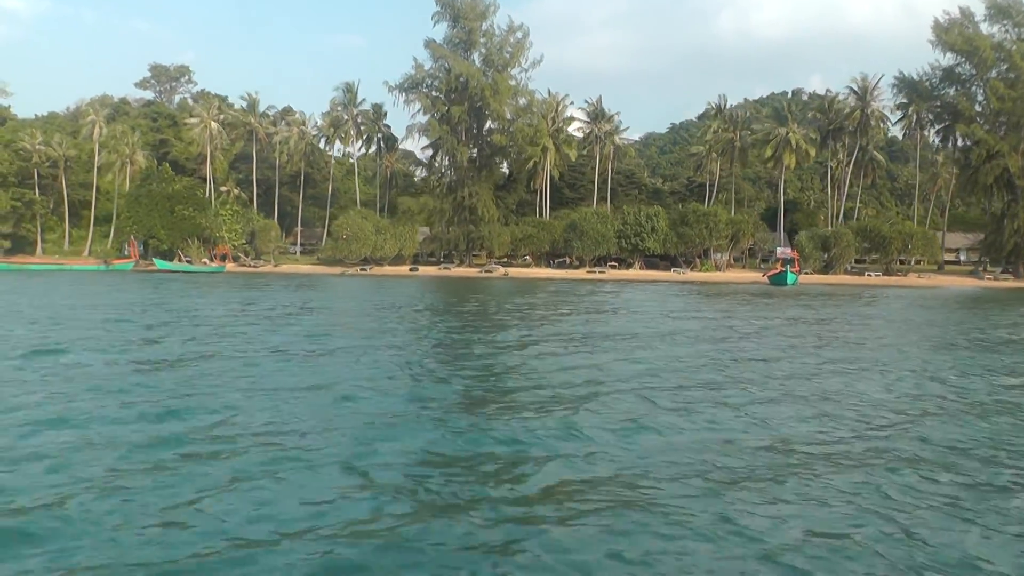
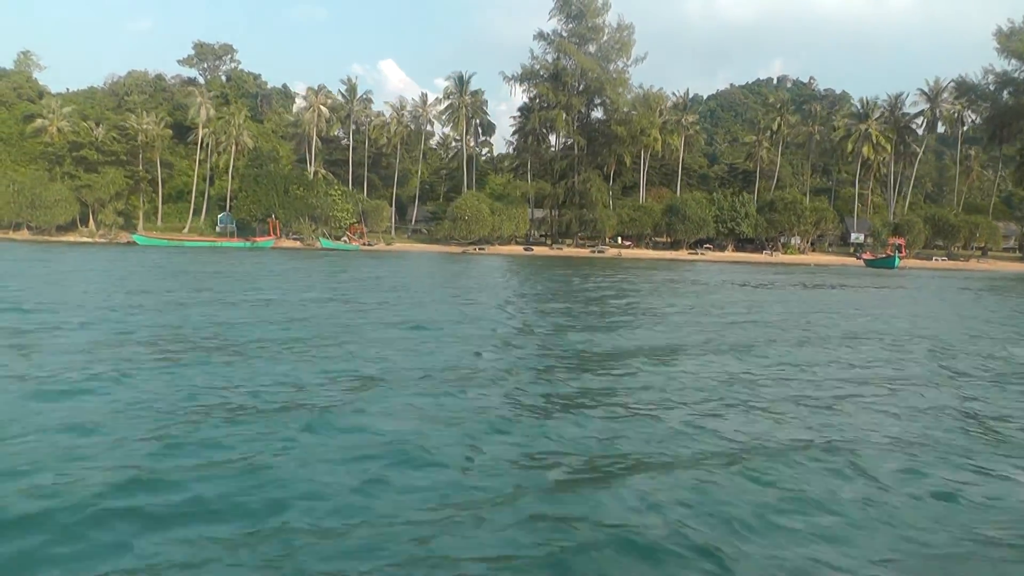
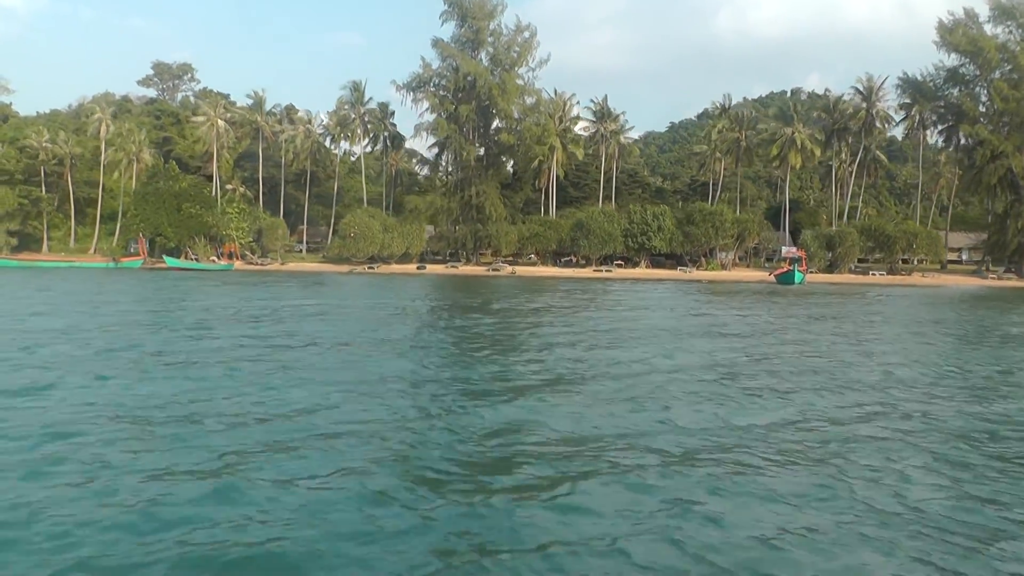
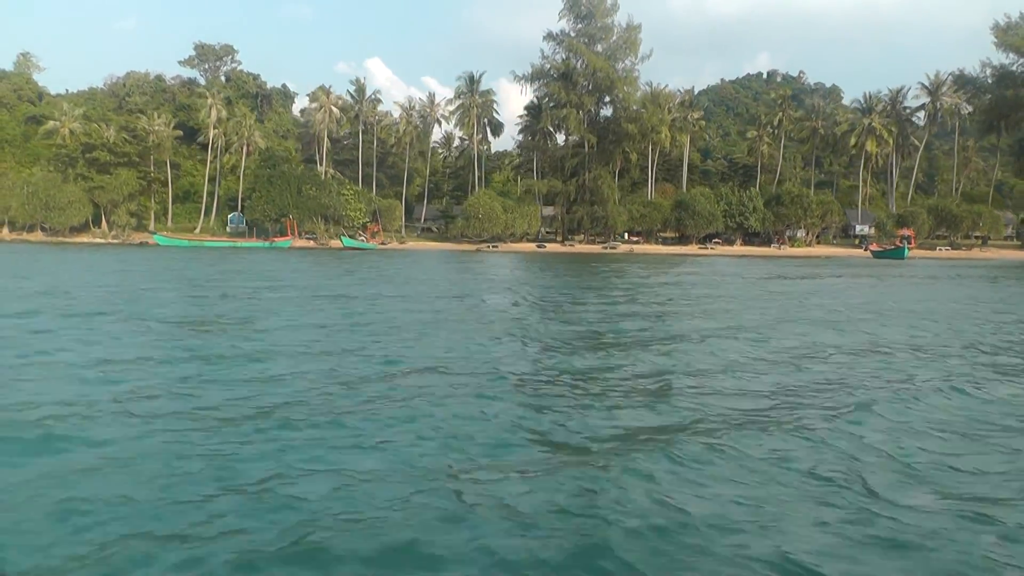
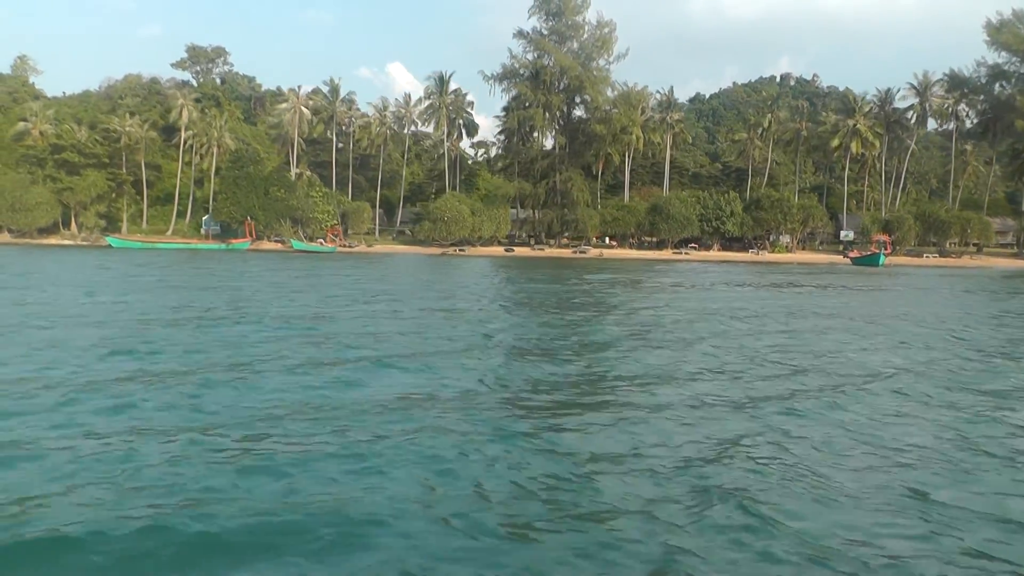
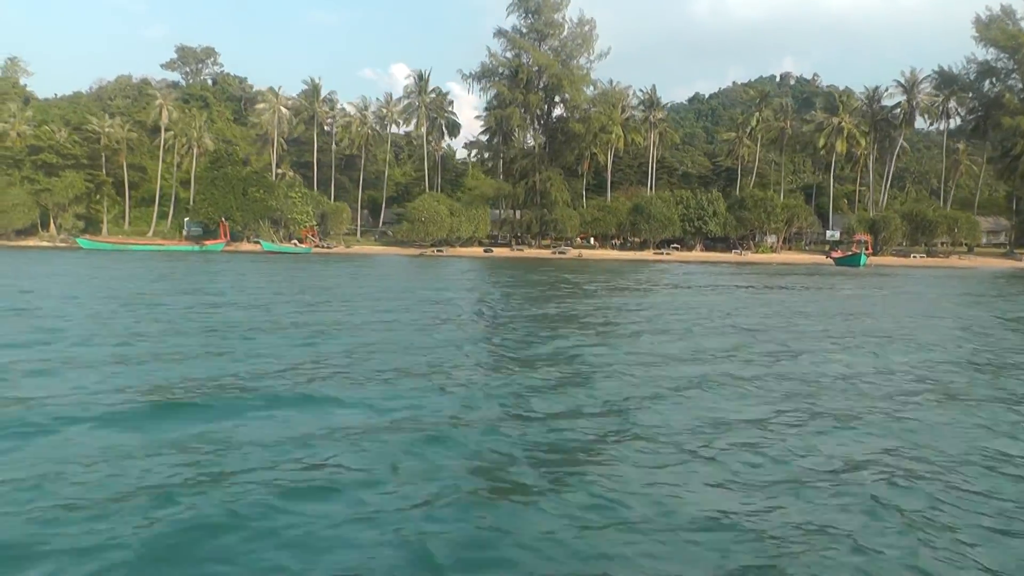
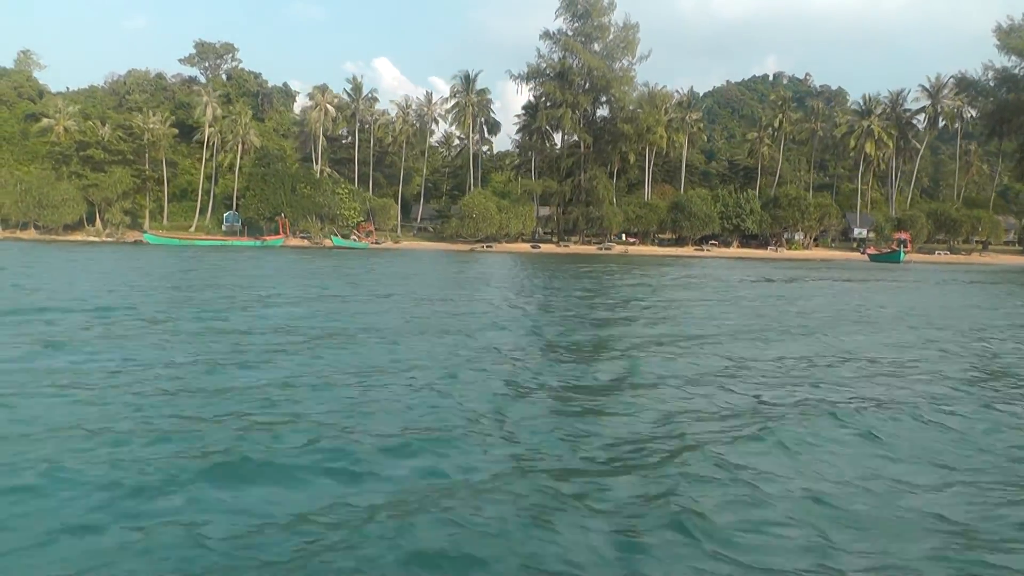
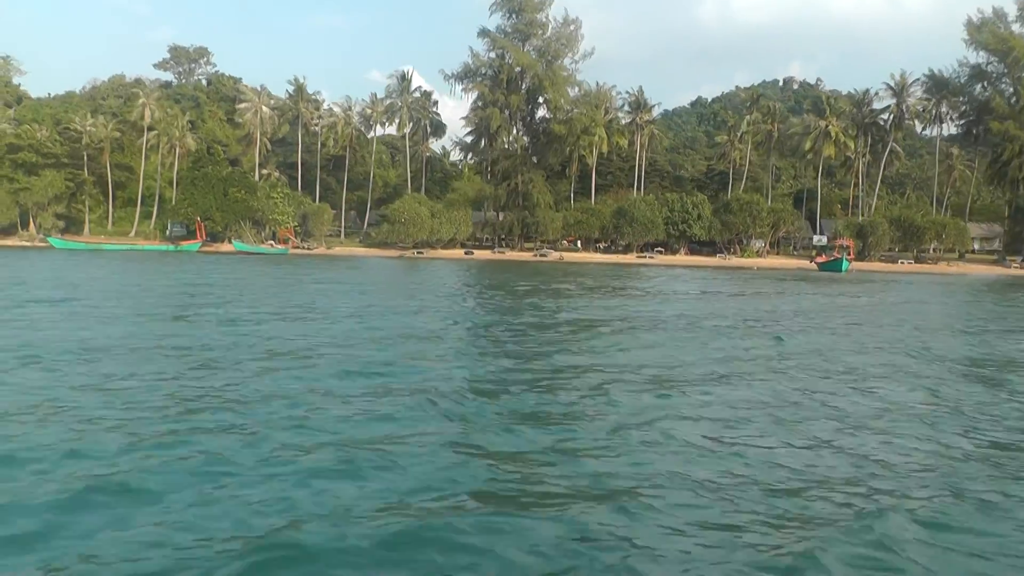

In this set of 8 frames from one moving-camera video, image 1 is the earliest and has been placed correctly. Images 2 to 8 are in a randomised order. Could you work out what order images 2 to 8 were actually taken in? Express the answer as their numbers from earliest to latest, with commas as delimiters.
3, 8, 6, 5, 2, 7, 4
